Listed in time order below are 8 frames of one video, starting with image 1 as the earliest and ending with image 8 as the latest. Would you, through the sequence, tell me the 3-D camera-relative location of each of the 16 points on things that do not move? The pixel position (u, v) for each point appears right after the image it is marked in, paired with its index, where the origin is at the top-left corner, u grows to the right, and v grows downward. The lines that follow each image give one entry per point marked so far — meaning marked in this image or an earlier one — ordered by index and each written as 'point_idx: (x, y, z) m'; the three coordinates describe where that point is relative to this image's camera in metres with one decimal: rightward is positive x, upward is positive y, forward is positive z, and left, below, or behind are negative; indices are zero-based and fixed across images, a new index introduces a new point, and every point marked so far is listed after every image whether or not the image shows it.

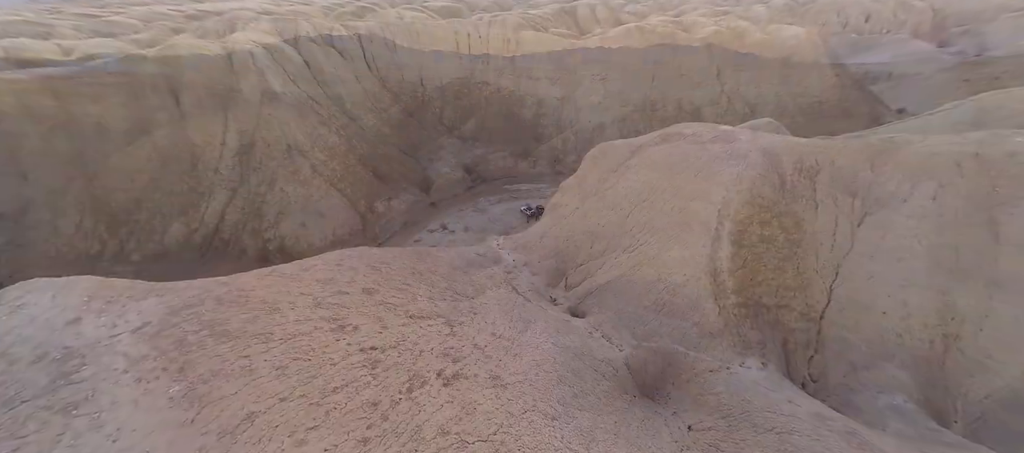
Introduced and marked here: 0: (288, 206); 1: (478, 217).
0: (-7.3, +0.7, +13.7) m
1: (-1.2, +0.4, +15.2) m
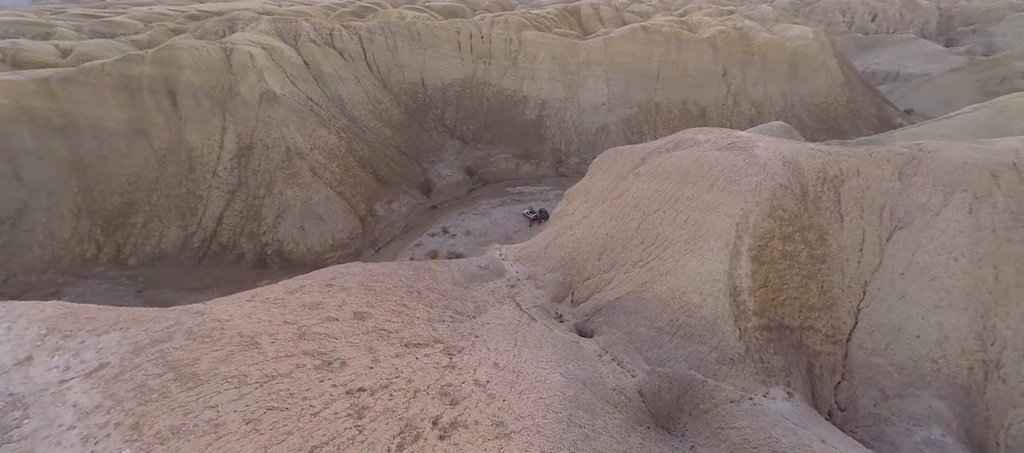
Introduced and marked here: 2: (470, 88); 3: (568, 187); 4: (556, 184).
0: (-7.2, +0.5, +13.5) m
1: (-1.2, +0.2, +15.0) m
2: (-1.8, +6.2, +18.8) m
3: (+2.3, +1.6, +17.2) m
4: (+1.8, +1.7, +17.3) m
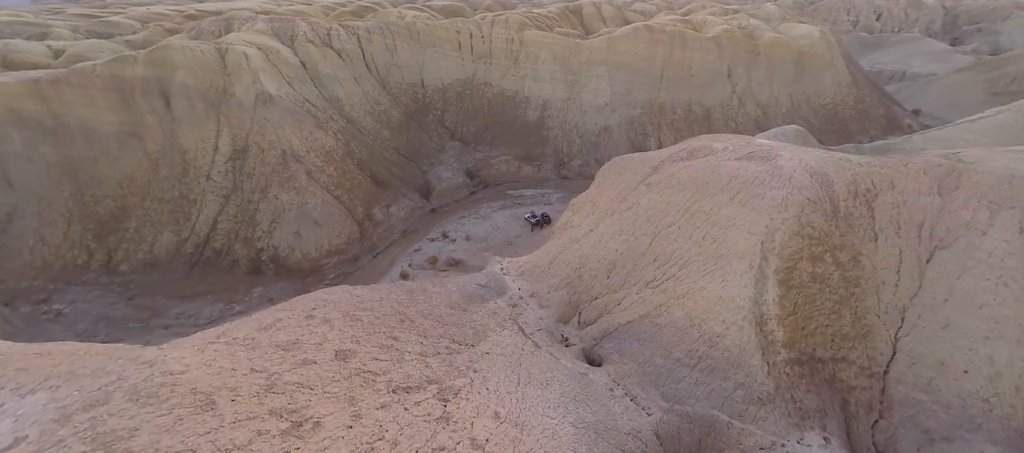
0: (-7.2, +0.4, +13.2) m
1: (-1.1, +0.1, +14.6) m
2: (-1.8, +6.0, +18.5) m
3: (+2.3, +1.5, +16.9) m
4: (+1.9, +1.6, +17.0) m
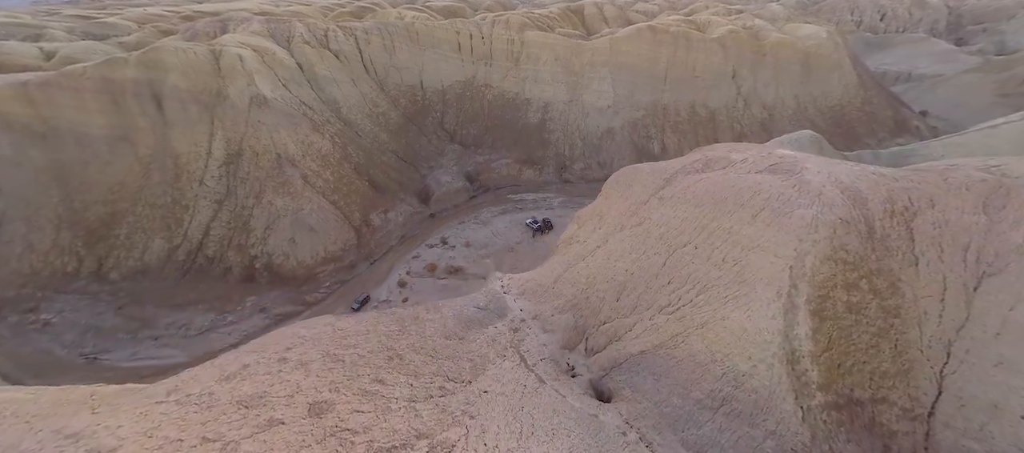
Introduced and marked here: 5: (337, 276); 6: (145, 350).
0: (-7.1, +0.2, +12.8) m
1: (-1.1, -0.1, +14.3) m
2: (-1.8, +5.8, +18.1) m
3: (+2.3, +1.3, +16.5) m
4: (+1.9, +1.4, +16.6) m
5: (-5.2, -1.5, +12.6) m
6: (-9.1, -3.1, +10.4) m
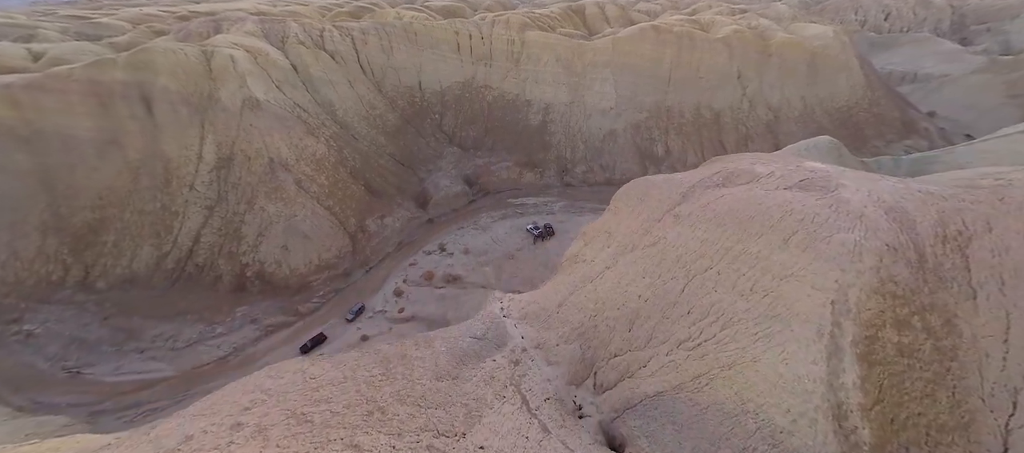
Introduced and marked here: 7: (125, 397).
0: (-7.1, 0.0, +12.4) m
1: (-1.1, -0.3, +13.9) m
2: (-1.8, +5.6, +17.7) m
3: (+2.3, +1.1, +16.1) m
4: (+1.9, +1.2, +16.2) m
5: (-5.2, -1.7, +12.2) m
6: (-9.1, -3.3, +10.0) m
7: (-8.7, -3.8, +9.5) m
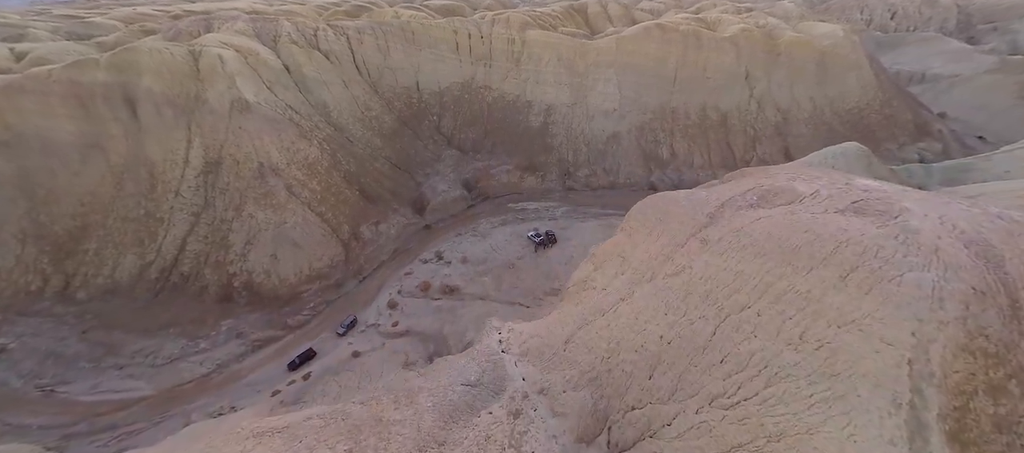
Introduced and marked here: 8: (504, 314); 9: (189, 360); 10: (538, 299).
0: (-7.1, -0.2, +11.9) m
1: (-1.1, -0.5, +13.3) m
2: (-1.7, +5.4, +17.2) m
3: (+2.4, +0.9, +15.6) m
4: (+1.9, +1.0, +15.6) m
5: (-5.2, -1.9, +11.6) m
6: (-9.1, -3.5, +9.5) m
7: (-8.7, -4.1, +8.9) m
8: (-0.2, -2.3, +10.8) m
9: (-7.6, -3.1, +10.0) m
10: (+0.7, -2.0, +11.3) m
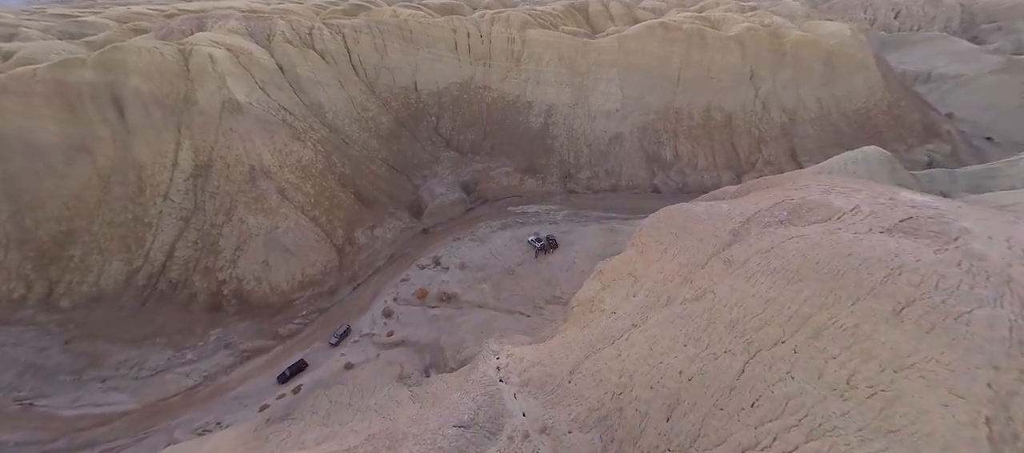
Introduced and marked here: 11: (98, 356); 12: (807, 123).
0: (-7.1, -0.3, +11.5) m
1: (-1.1, -0.6, +12.9) m
2: (-1.7, +5.3, +16.8) m
3: (+2.4, +0.8, +15.2) m
4: (+1.9, +0.8, +15.3) m
5: (-5.2, -2.0, +11.2) m
6: (-9.1, -3.6, +9.1) m
7: (-8.7, -4.2, +8.6) m
8: (-0.2, -2.4, +10.4) m
9: (-7.6, -3.3, +9.6) m
10: (+0.7, -2.1, +10.9) m
11: (-9.5, -3.0, +9.7) m
12: (+11.9, +4.2, +17.1) m
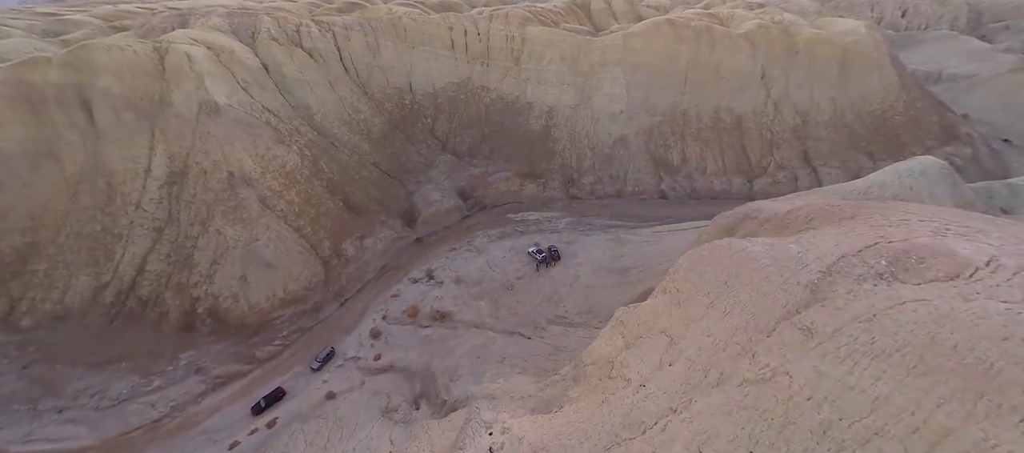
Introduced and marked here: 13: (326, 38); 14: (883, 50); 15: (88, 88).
0: (-7.1, -0.6, +10.6) m
1: (-1.1, -0.9, +12.1) m
2: (-1.8, +5.0, +15.9) m
3: (+2.3, +0.5, +14.3) m
4: (+1.9, +0.6, +14.4) m
5: (-5.2, -2.3, +10.4) m
6: (-9.1, -3.9, +8.3) m
7: (-8.7, -4.5, +7.7) m
8: (-0.2, -2.7, +9.6) m
9: (-7.6, -3.6, +8.7) m
10: (+0.7, -2.4, +10.1) m
11: (-9.5, -3.3, +8.8) m
12: (+11.9, +3.9, +16.3) m
13: (-6.6, +6.7, +14.9) m
14: (+14.9, +7.1, +16.9) m
15: (-11.0, +3.6, +11.0) m
